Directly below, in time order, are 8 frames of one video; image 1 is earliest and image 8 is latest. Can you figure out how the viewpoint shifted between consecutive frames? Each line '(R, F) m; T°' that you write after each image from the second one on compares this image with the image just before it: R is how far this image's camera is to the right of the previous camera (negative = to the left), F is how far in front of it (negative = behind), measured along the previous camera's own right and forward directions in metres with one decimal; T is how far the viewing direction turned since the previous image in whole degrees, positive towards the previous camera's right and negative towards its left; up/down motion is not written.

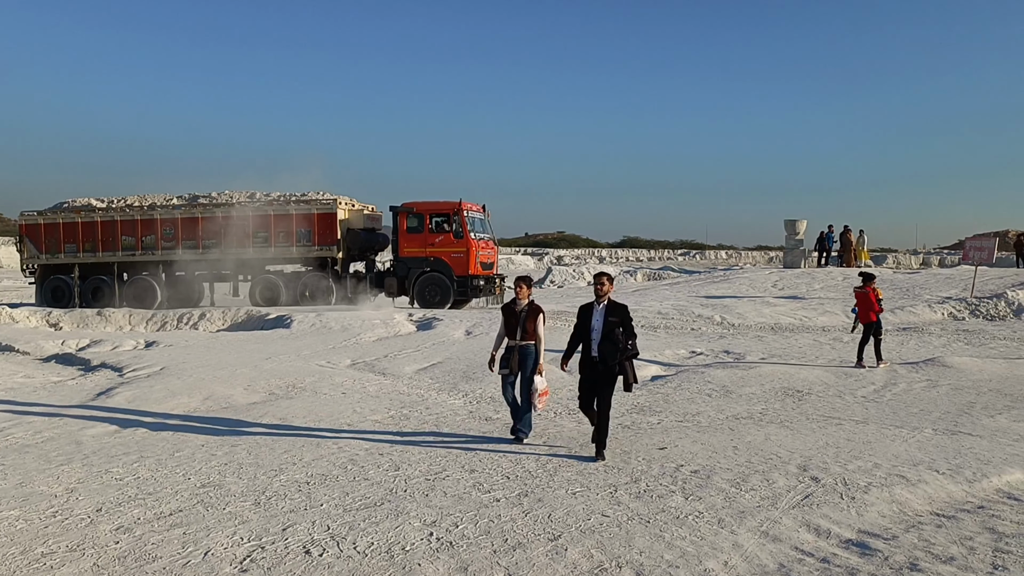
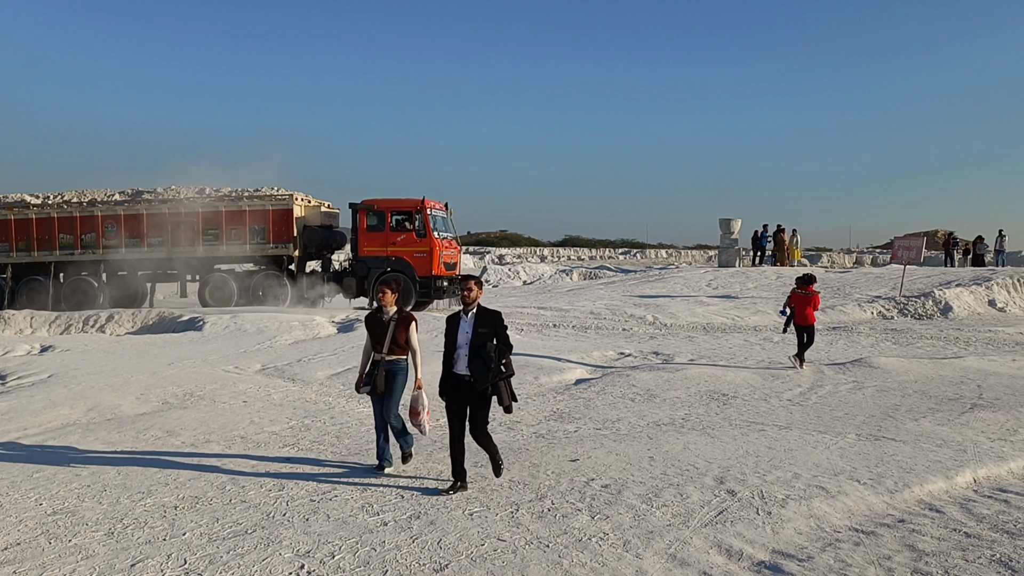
(+0.3, +0.5) m; +4°
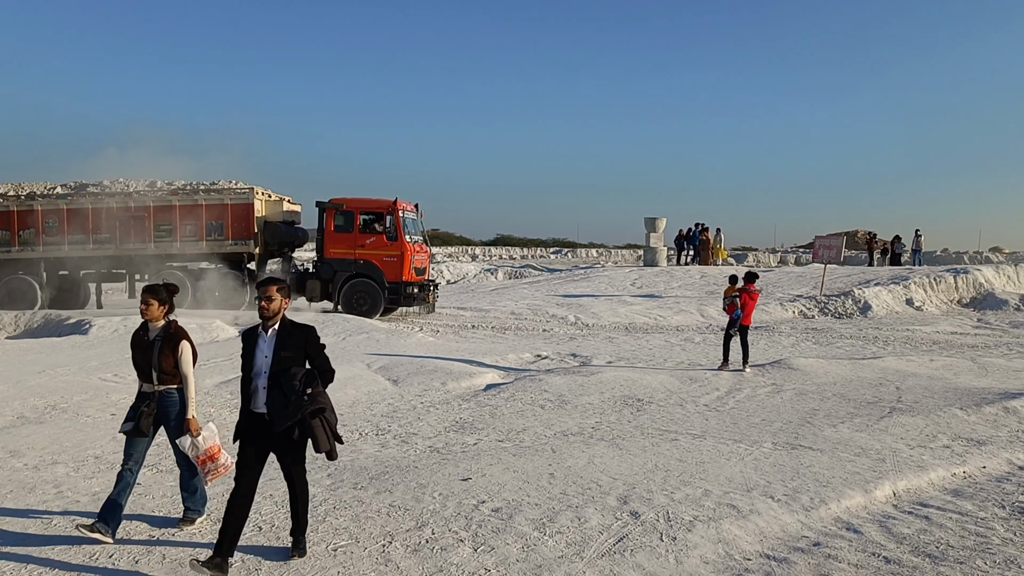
(+0.4, +0.7) m; +4°
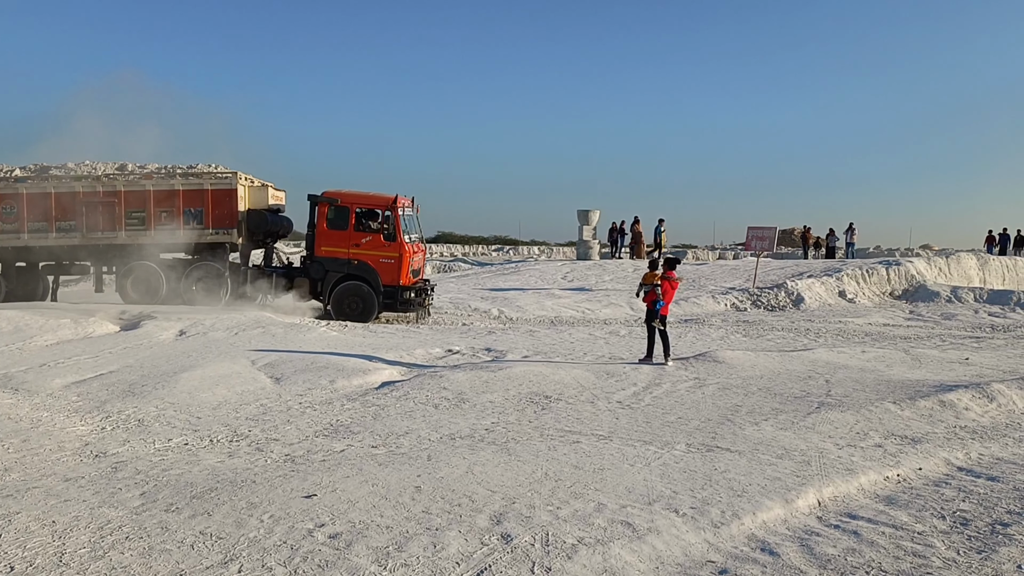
(+0.5, +1.1) m; +4°
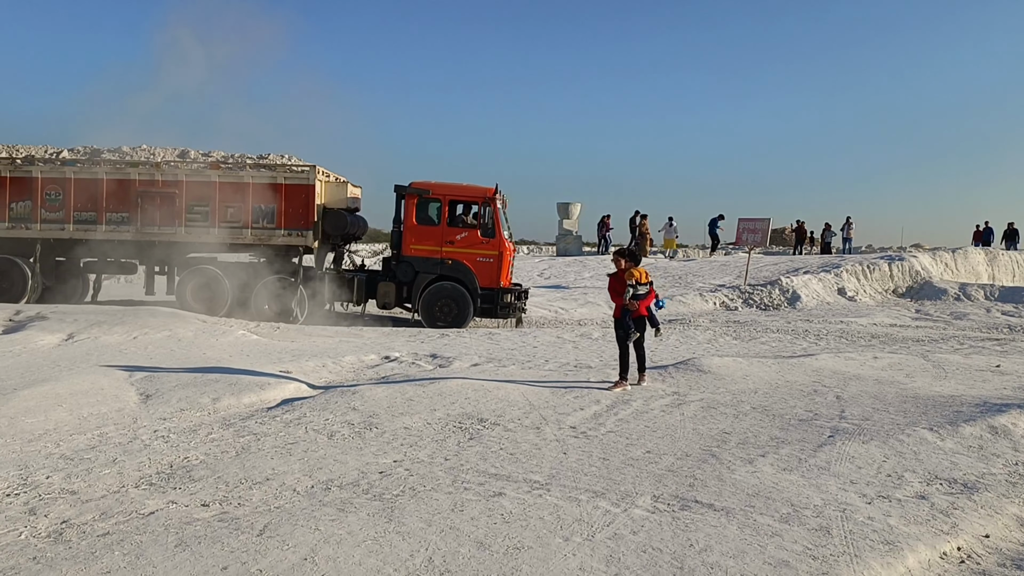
(+0.6, +2.1) m; +1°
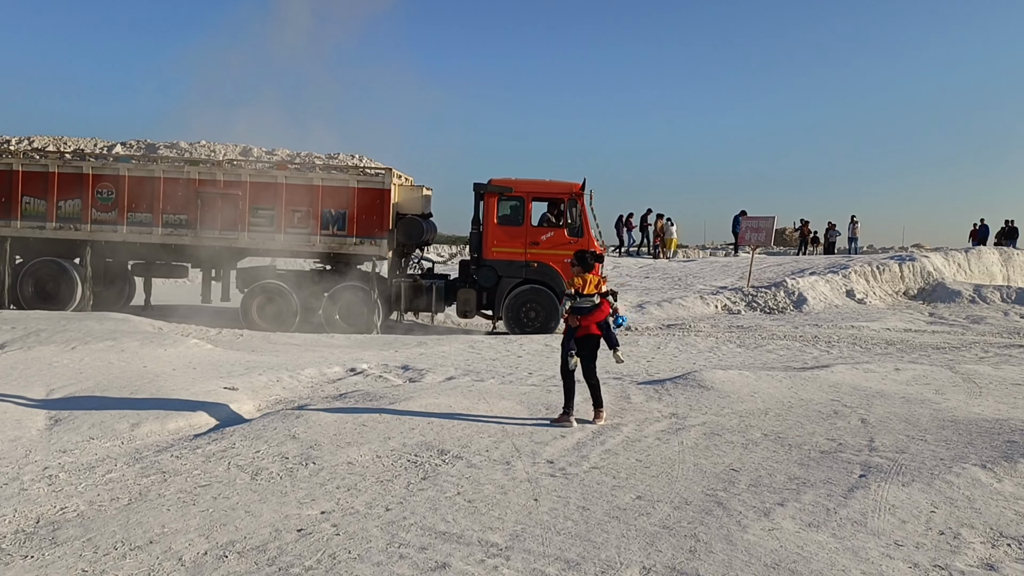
(+0.2, +1.2) m; 0°
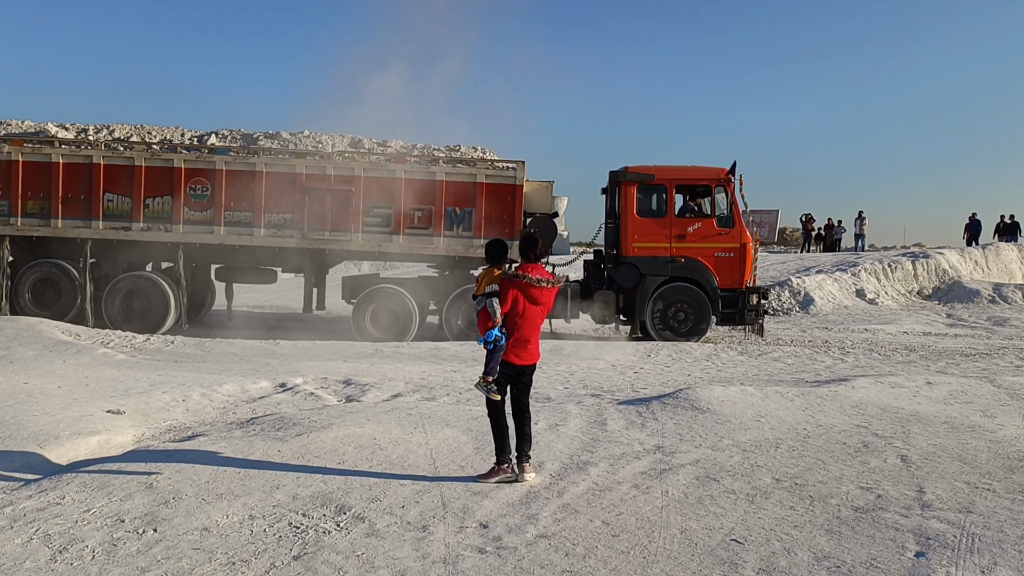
(+0.4, +1.7) m; 0°
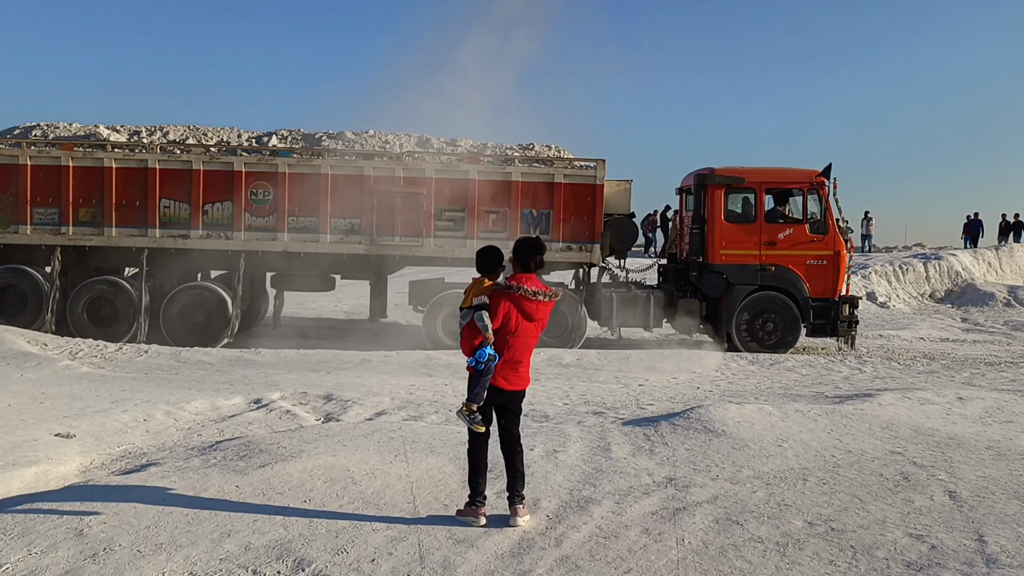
(0.0, +0.7) m; 0°
